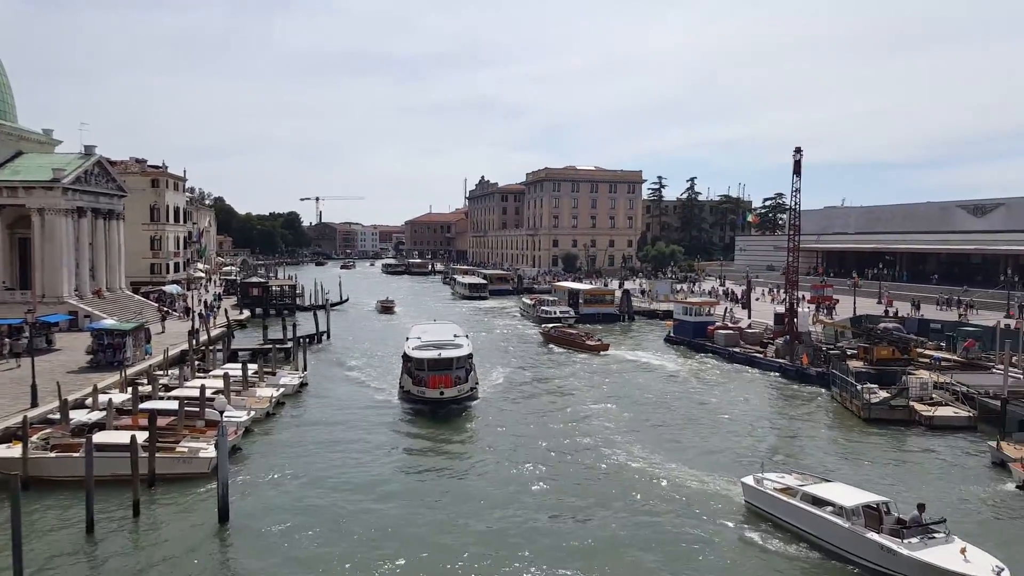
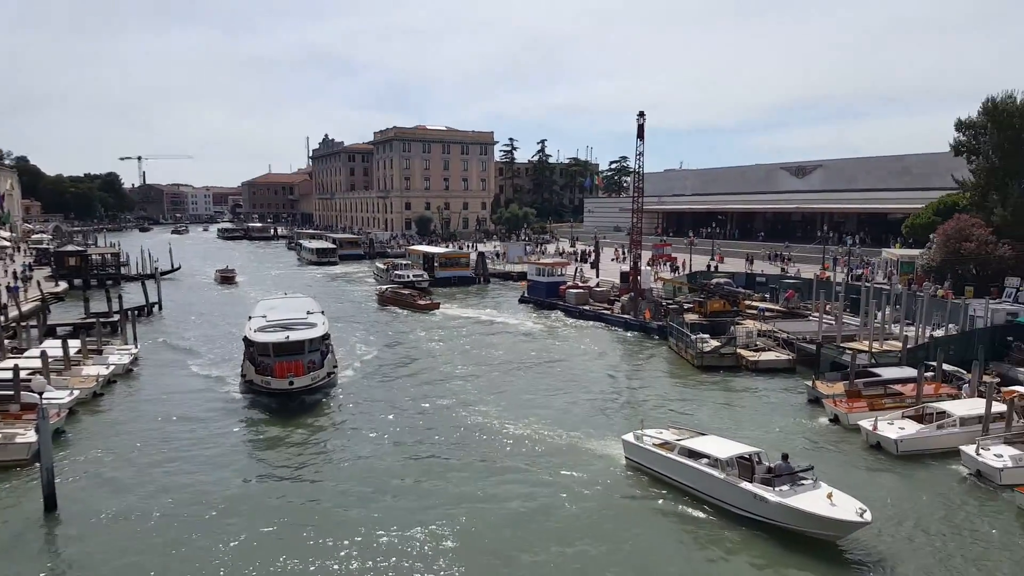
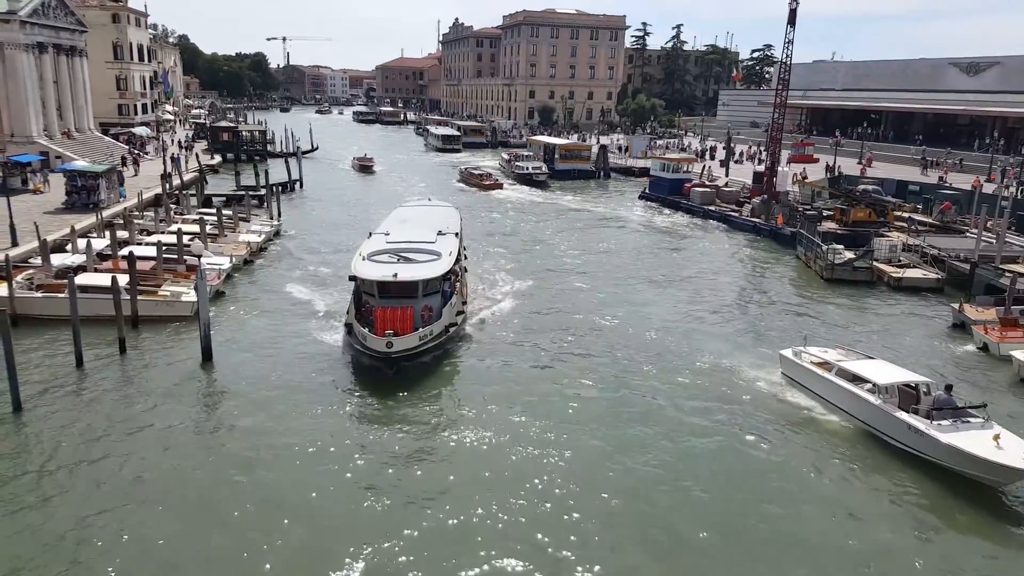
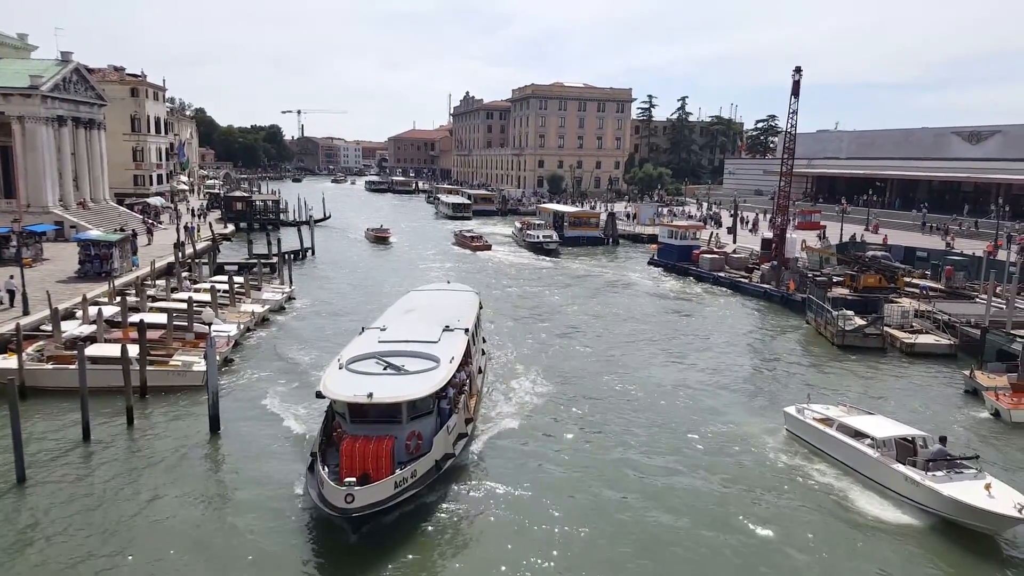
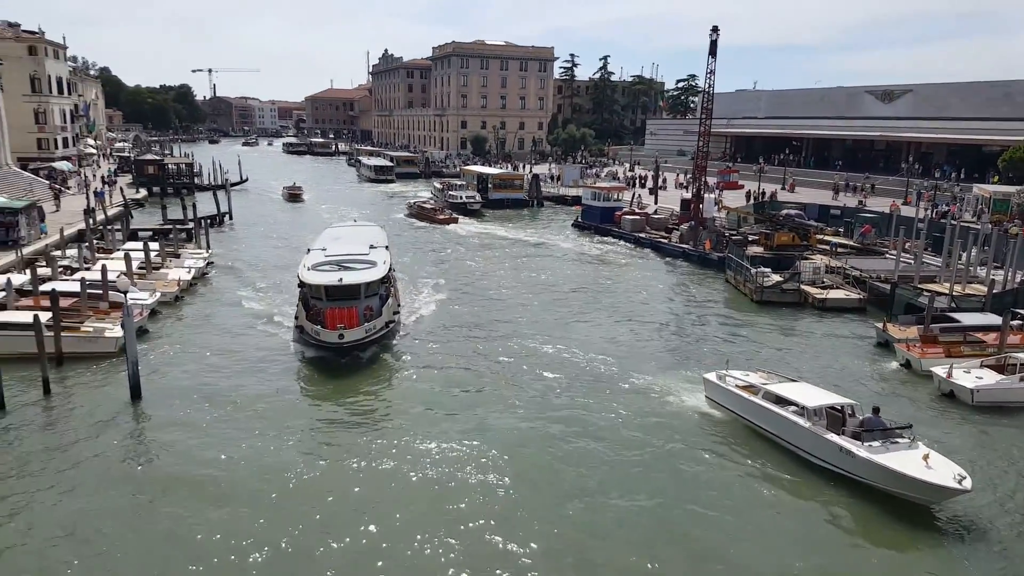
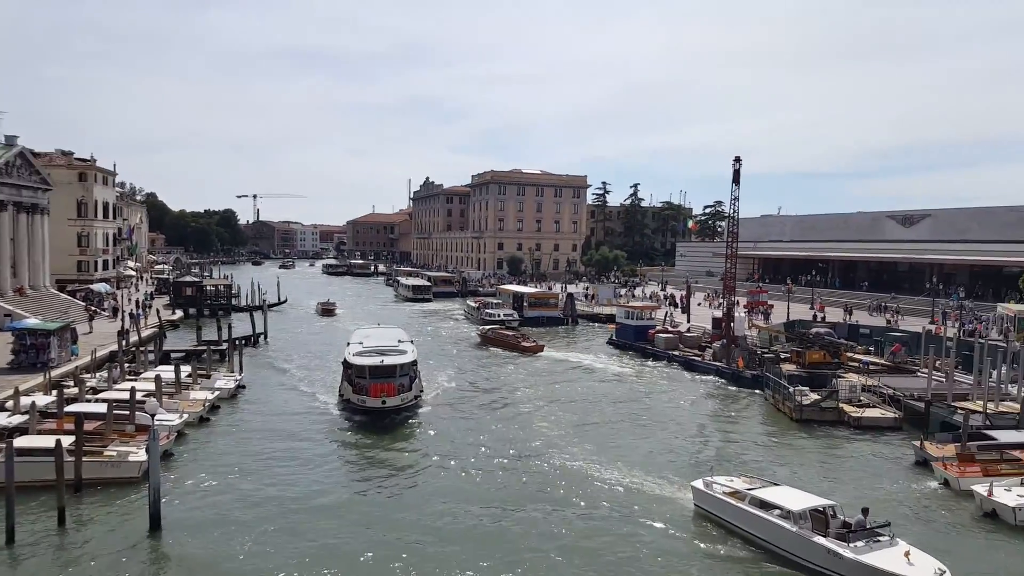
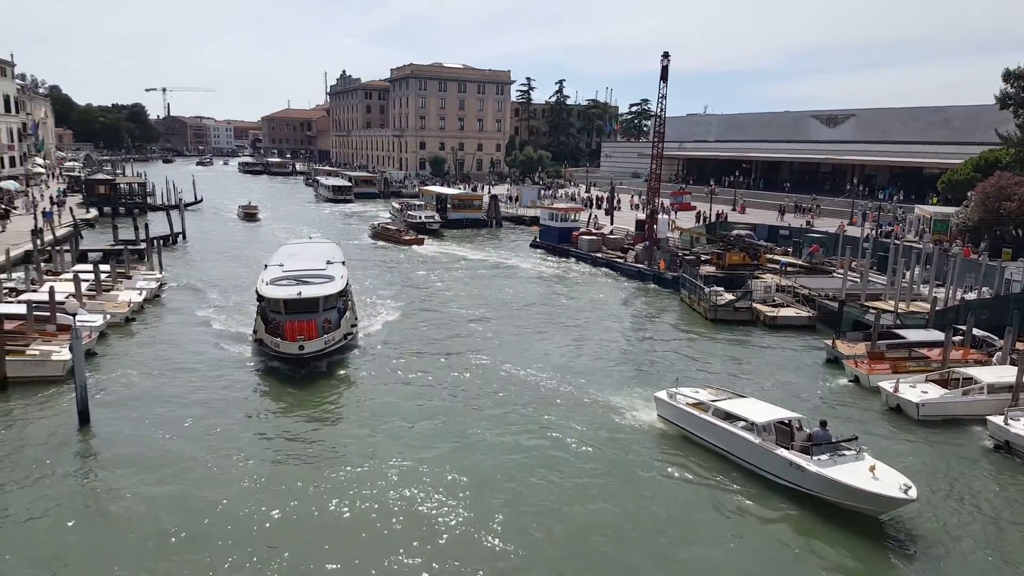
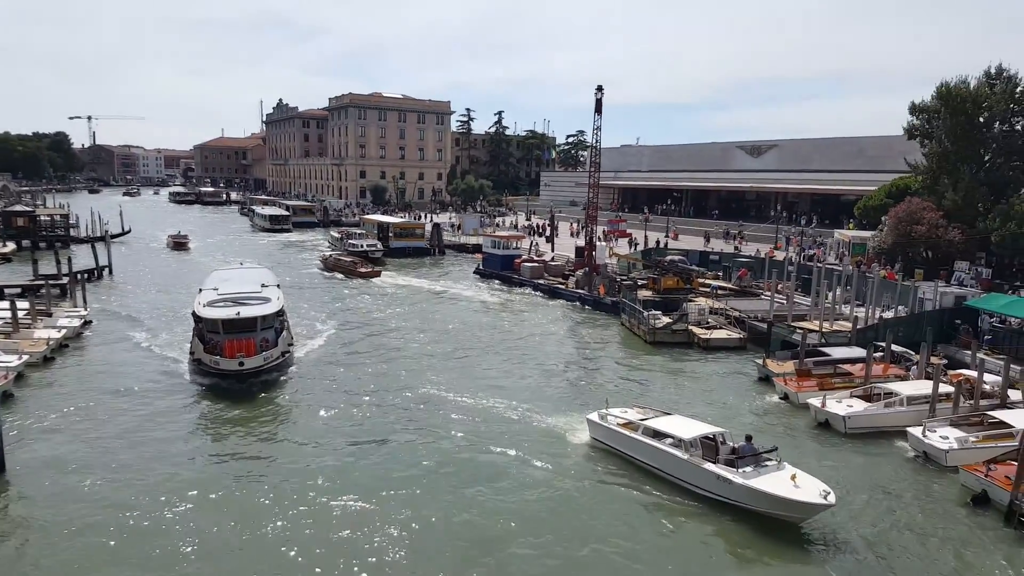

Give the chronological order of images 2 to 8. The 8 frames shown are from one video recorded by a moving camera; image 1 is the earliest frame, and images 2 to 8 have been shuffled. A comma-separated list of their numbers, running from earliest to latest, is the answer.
6, 2, 8, 7, 5, 3, 4
